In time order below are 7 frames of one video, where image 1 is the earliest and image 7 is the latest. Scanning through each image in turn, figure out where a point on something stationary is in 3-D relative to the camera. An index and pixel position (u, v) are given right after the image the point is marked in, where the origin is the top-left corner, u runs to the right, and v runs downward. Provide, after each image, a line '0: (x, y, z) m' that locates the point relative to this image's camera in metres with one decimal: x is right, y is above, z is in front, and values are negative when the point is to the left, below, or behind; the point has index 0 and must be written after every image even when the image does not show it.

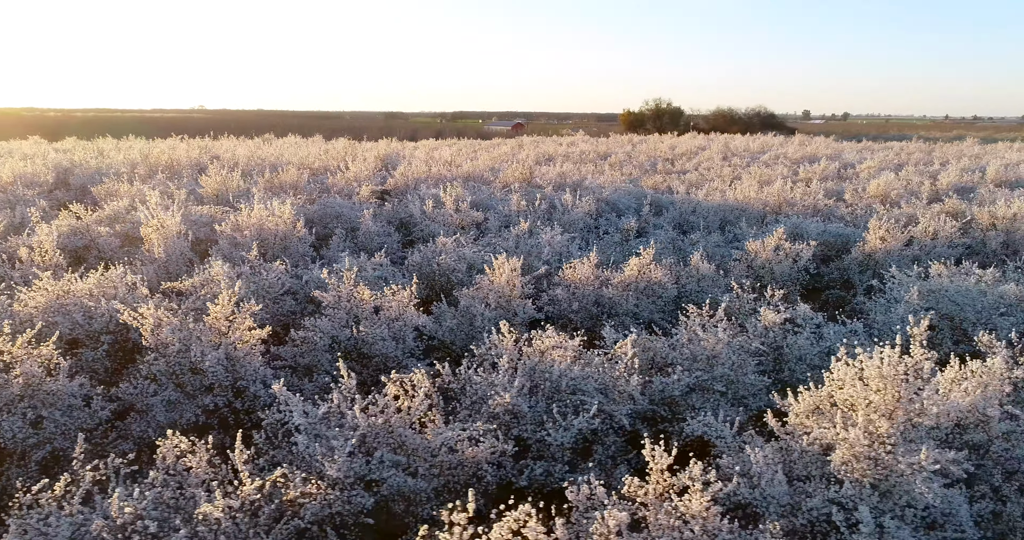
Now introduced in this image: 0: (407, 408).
0: (-0.5, -0.6, +3.3) m
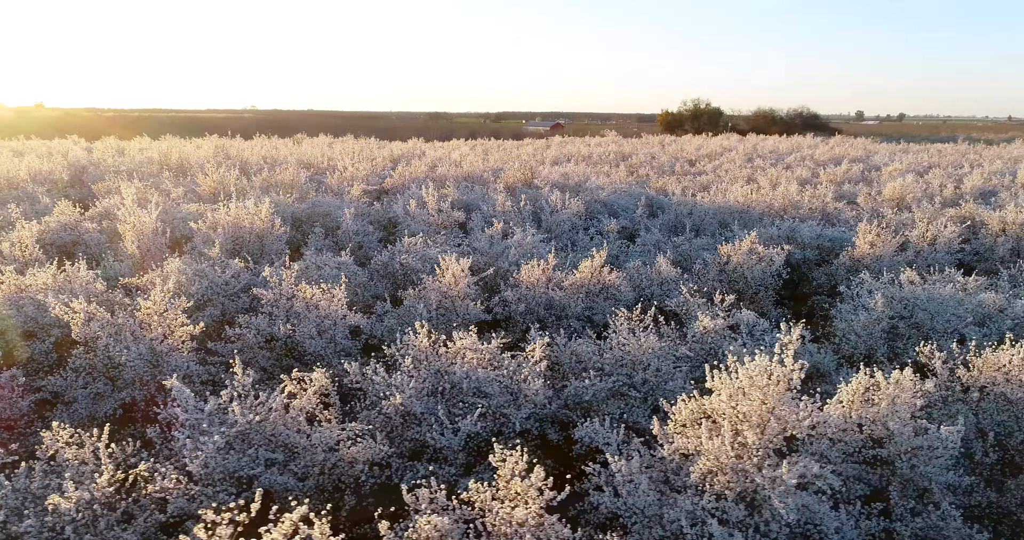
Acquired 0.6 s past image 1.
0: (-1.0, -0.6, +3.3) m
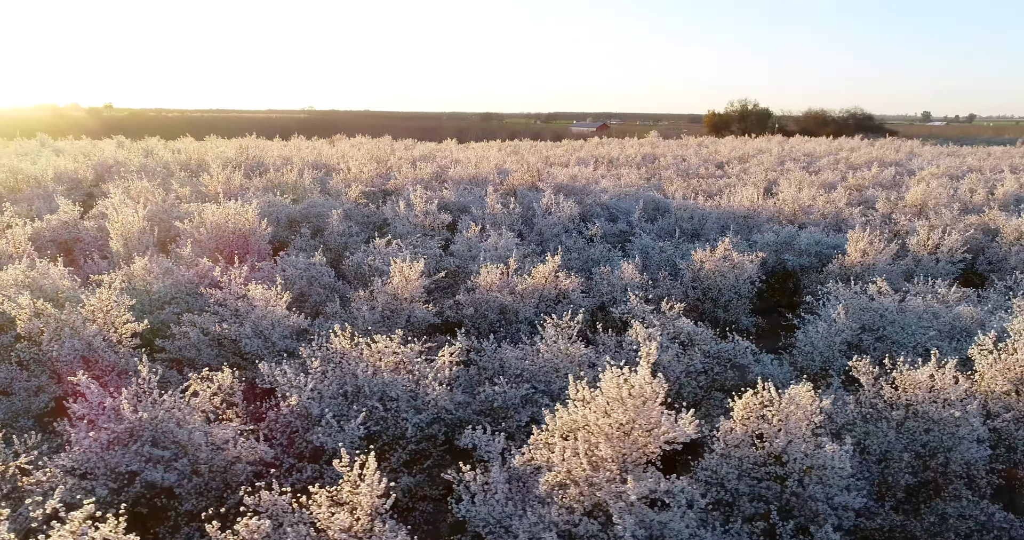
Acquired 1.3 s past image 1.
0: (-1.5, -0.6, +3.4) m
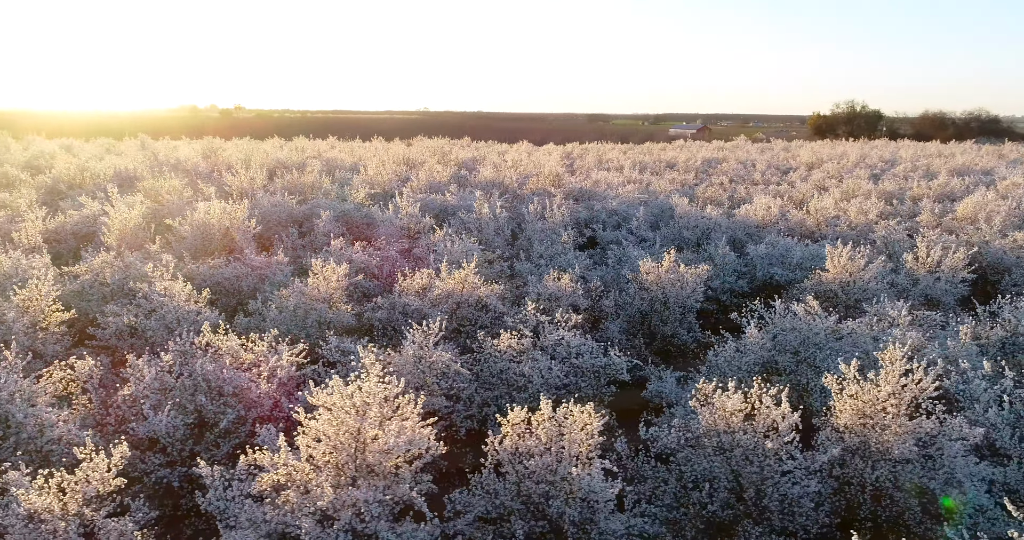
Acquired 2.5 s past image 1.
0: (-2.4, -0.6, +3.7) m
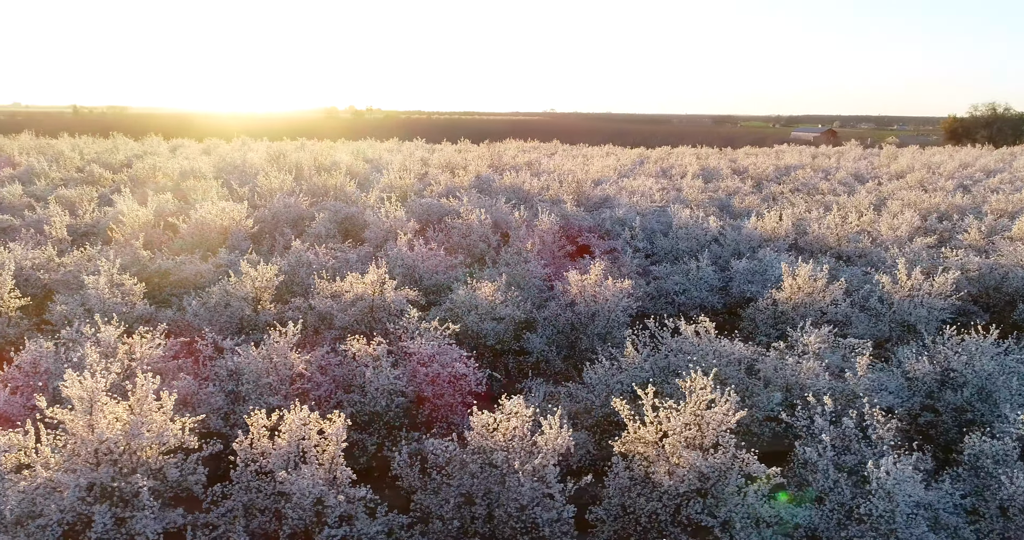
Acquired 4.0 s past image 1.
0: (-3.4, -0.6, +4.3) m
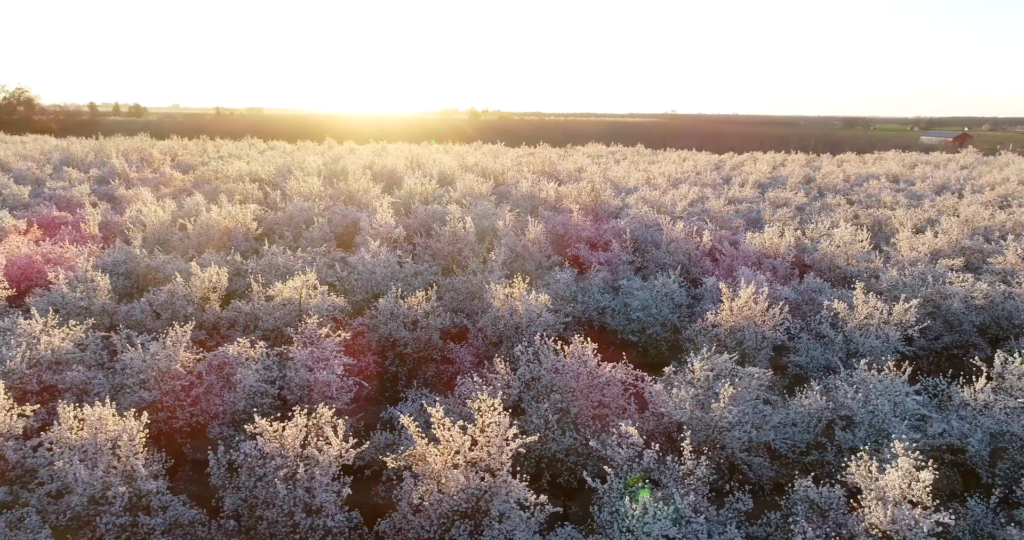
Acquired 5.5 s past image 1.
0: (-4.3, -0.5, +5.0) m
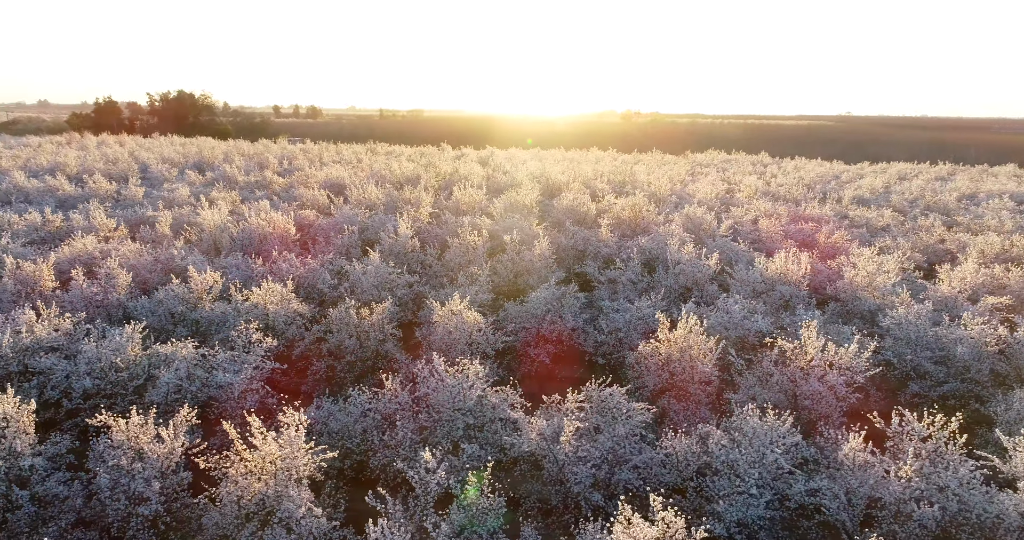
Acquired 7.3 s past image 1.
0: (-4.9, -0.5, +6.1) m
